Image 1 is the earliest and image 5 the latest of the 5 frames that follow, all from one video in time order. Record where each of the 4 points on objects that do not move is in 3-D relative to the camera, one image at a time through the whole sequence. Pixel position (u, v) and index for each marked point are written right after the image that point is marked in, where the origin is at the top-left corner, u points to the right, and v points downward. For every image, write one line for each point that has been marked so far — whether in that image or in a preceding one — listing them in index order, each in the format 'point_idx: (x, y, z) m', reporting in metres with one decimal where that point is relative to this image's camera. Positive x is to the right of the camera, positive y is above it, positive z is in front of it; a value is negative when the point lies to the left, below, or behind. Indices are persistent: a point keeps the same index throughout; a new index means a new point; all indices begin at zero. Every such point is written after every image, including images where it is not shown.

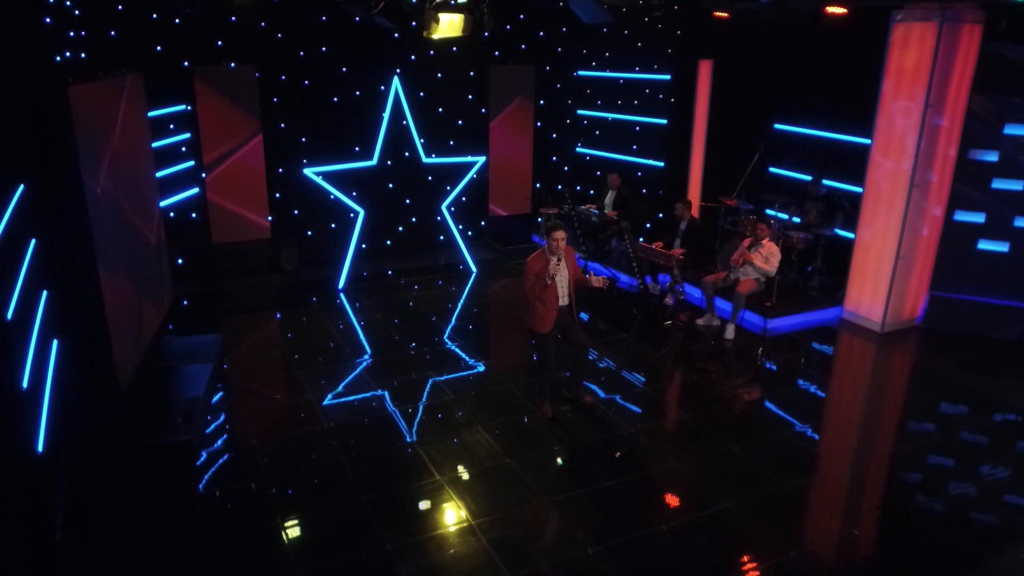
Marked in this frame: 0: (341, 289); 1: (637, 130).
0: (-1.8, 0.0, +7.9) m
1: (+1.4, +1.8, +8.7) m
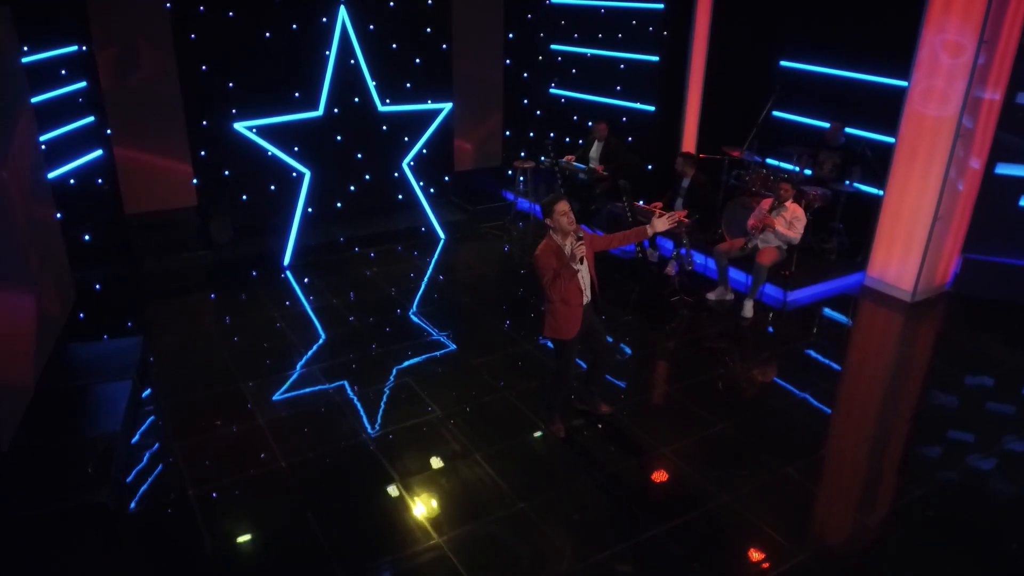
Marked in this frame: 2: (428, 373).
0: (-2.0, +0.2, +6.7) m
1: (+1.1, +2.2, +7.5) m
2: (-0.6, -0.5, +5.0) m
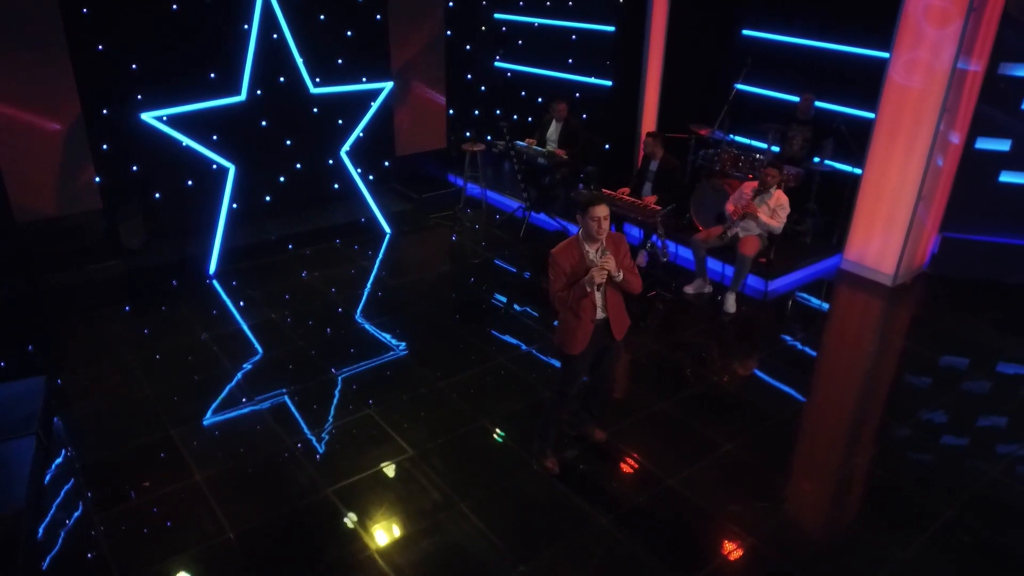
0: (-2.4, +0.1, +5.9) m
1: (+0.6, +2.3, +6.9) m
2: (-0.7, -0.6, +4.4) m
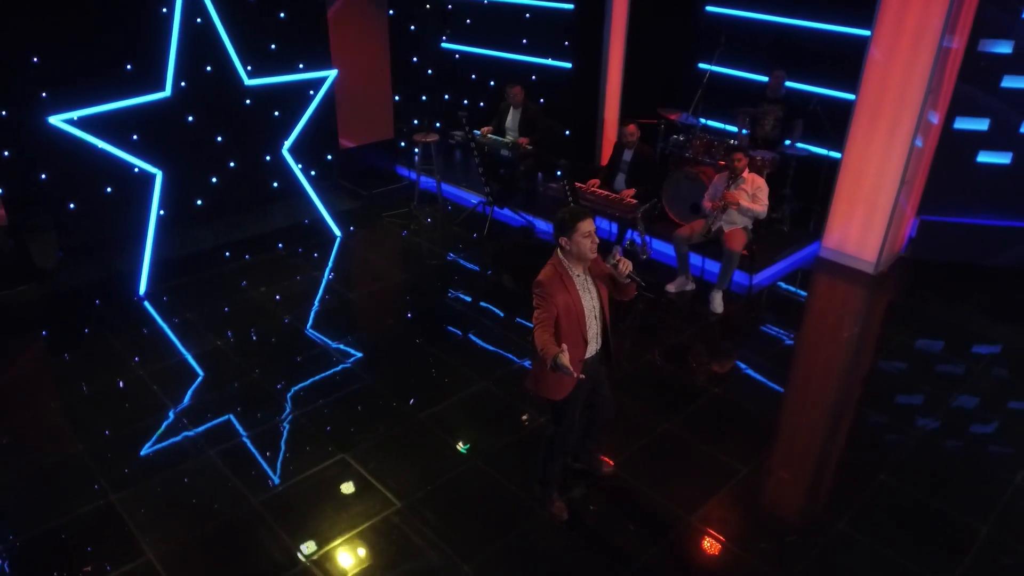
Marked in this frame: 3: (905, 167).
0: (-2.6, 0.0, +5.2) m
1: (+0.1, +2.3, +6.5) m
2: (-0.8, -0.7, +3.9) m
3: (+2.7, +0.8, +5.2) m
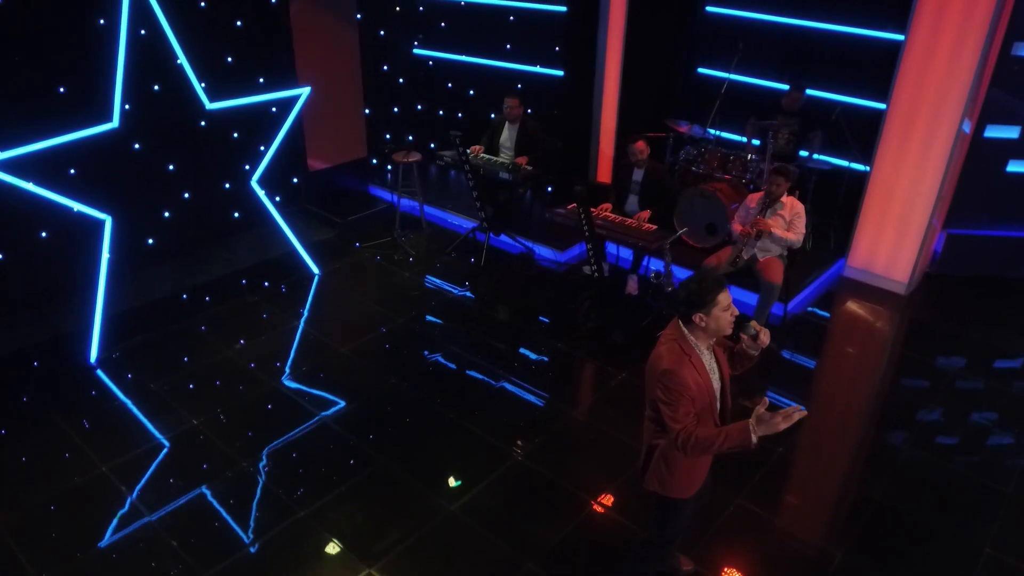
0: (-2.5, -0.4, +4.4) m
1: (0.0, +2.1, +5.8) m
2: (-0.6, -1.0, +3.3) m
3: (+2.7, +0.7, +4.8) m
